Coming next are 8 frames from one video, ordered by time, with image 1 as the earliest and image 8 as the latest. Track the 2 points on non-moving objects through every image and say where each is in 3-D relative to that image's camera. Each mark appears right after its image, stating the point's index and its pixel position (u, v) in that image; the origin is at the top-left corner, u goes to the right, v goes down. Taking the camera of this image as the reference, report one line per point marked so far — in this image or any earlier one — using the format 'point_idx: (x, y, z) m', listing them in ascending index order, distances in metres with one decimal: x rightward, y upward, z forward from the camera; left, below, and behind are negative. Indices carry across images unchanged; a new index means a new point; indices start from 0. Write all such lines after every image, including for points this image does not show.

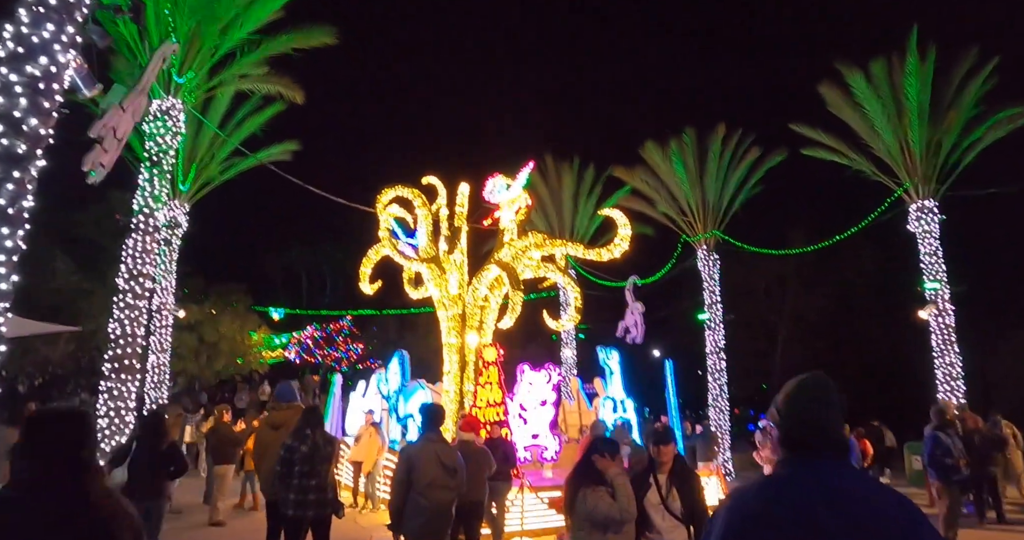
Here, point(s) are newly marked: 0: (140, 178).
0: (-6.9, +1.7, +11.8) m
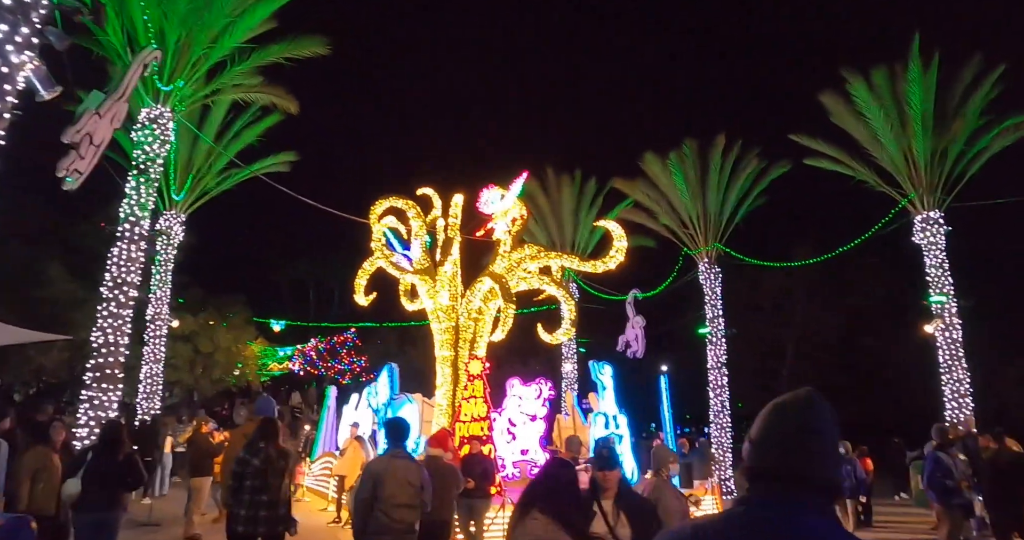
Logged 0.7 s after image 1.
0: (-7.1, +1.6, +11.8) m
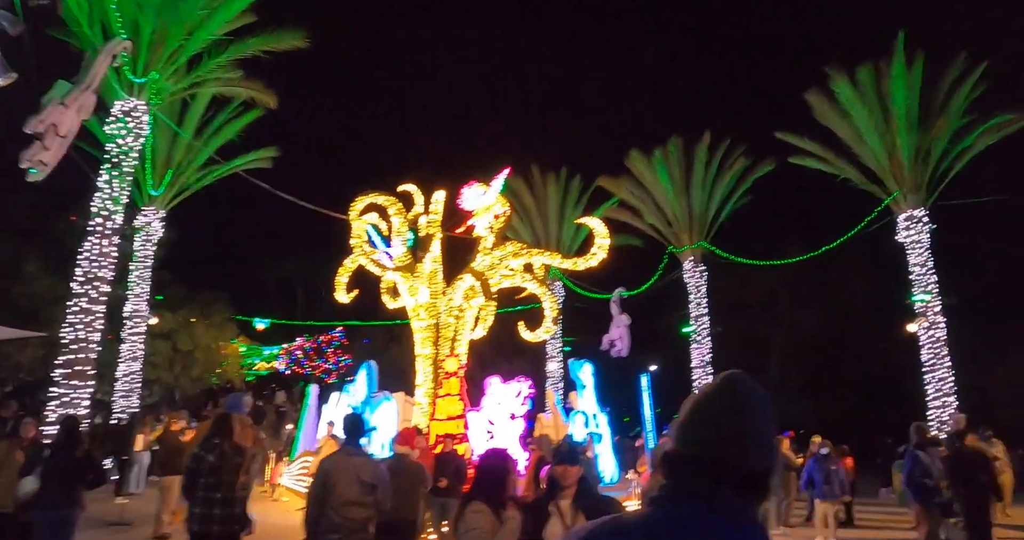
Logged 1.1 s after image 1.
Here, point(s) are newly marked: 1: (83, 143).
0: (-7.5, +1.6, +11.6) m
1: (-10.6, +3.1, +15.7) m
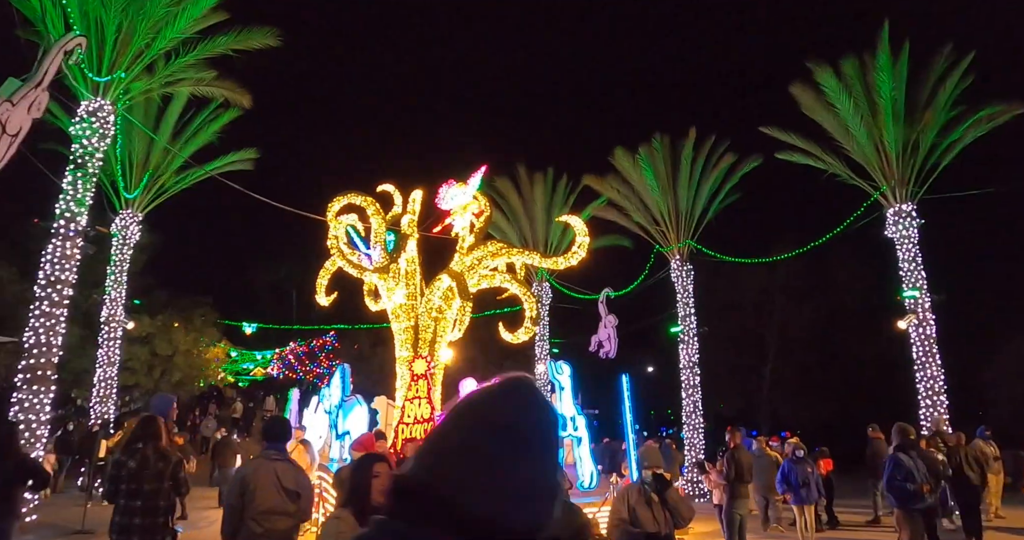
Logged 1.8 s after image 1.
0: (-8.0, +1.6, +11.4) m
1: (-11.1, +3.0, +15.5) m
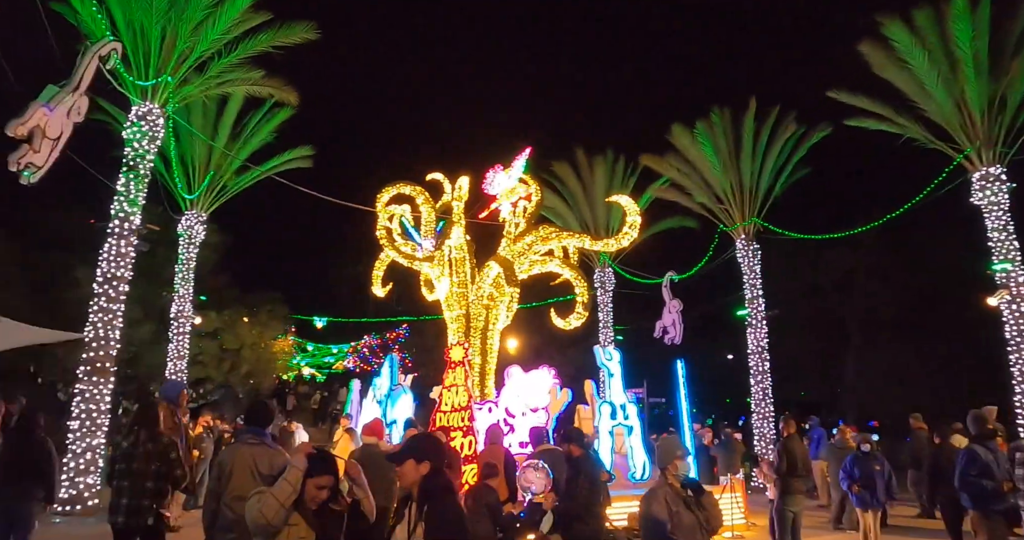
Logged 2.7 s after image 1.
0: (-7.4, +1.6, +11.9) m
1: (-10.0, +3.0, +16.4) m
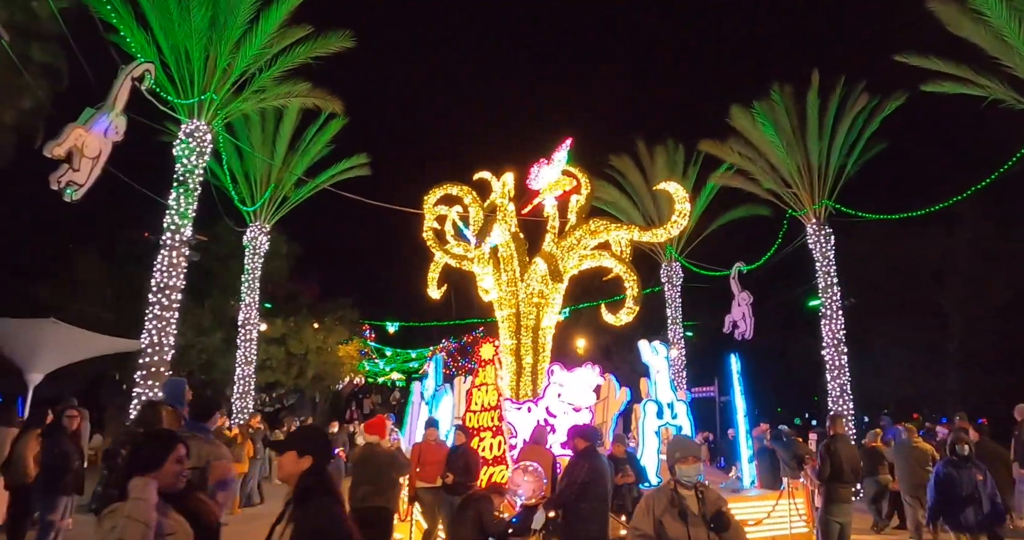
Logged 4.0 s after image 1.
0: (-6.7, +1.4, +12.5) m
1: (-8.7, +2.7, +17.4) m
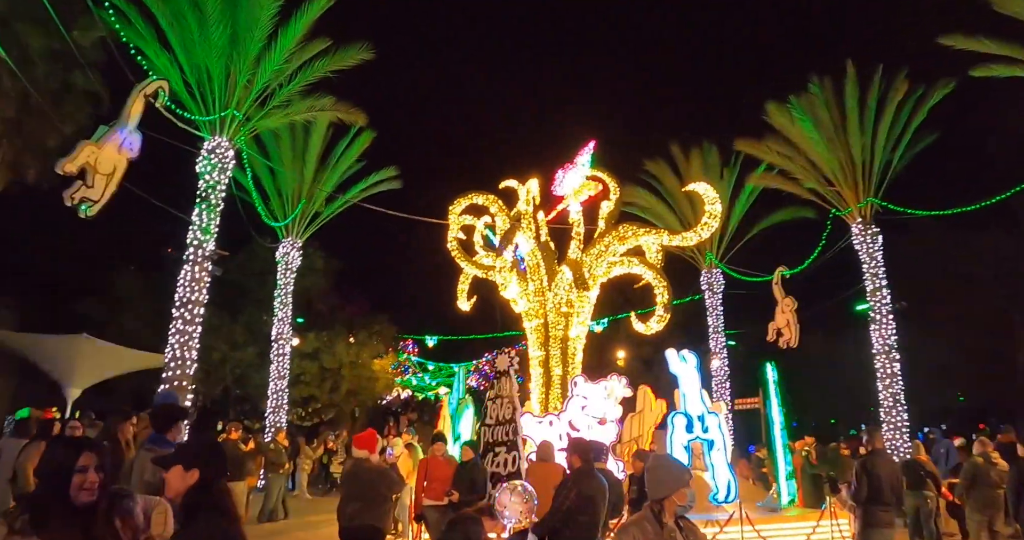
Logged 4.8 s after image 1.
0: (-6.4, +1.1, +12.7) m
1: (-8.0, +2.3, +17.7) m
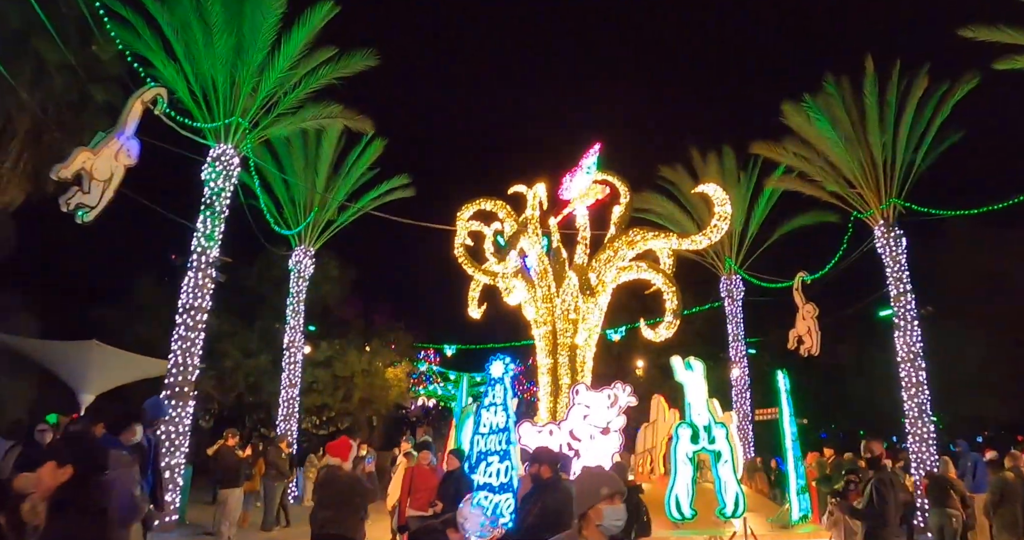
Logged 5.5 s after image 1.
0: (-6.3, +1.0, +12.8) m
1: (-7.7, +2.1, +17.9) m
